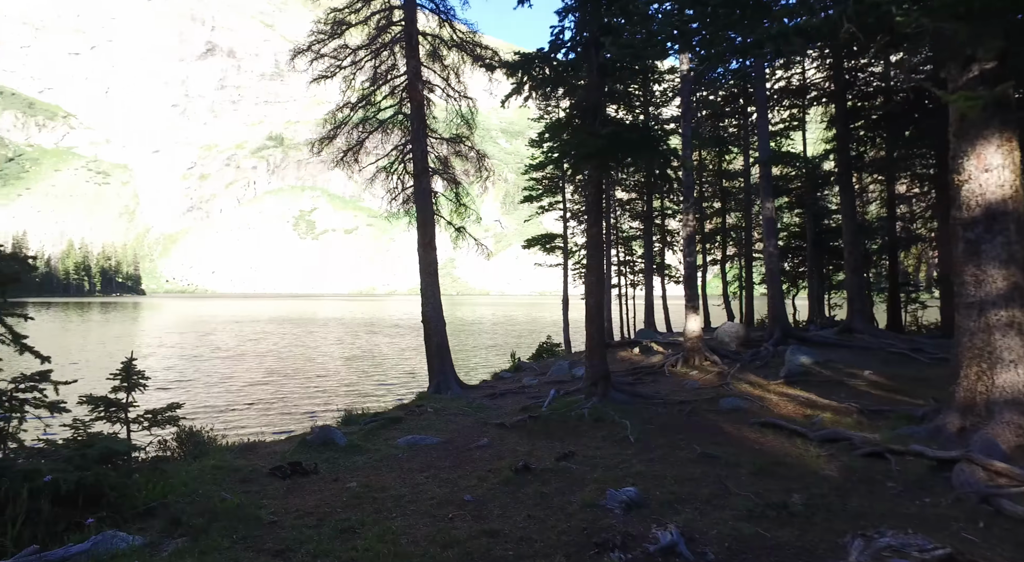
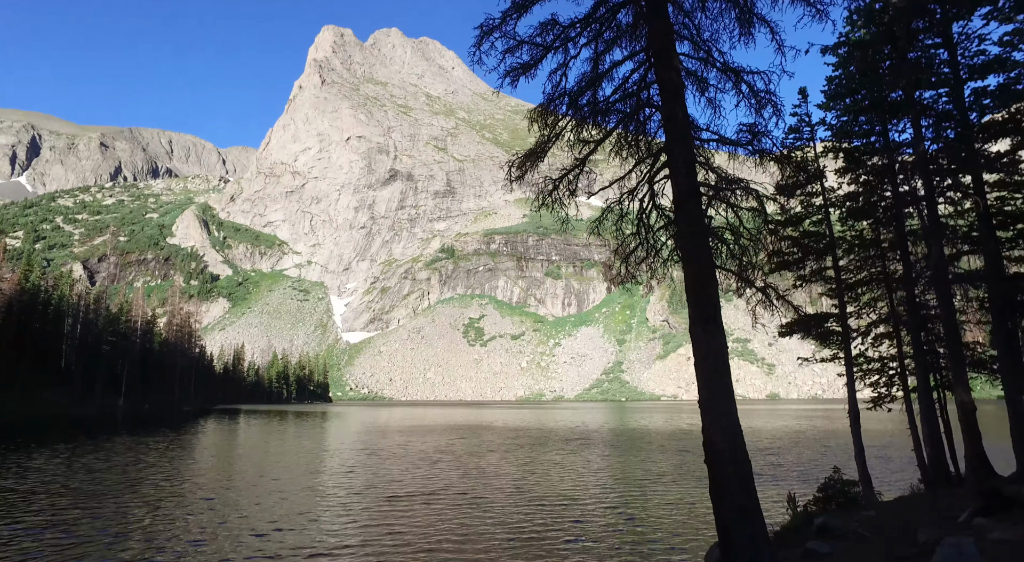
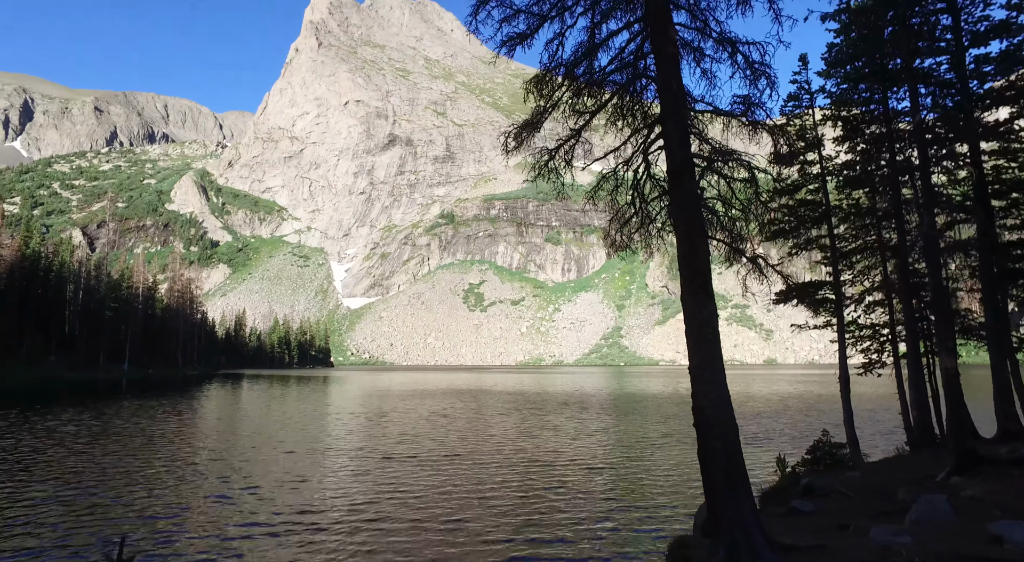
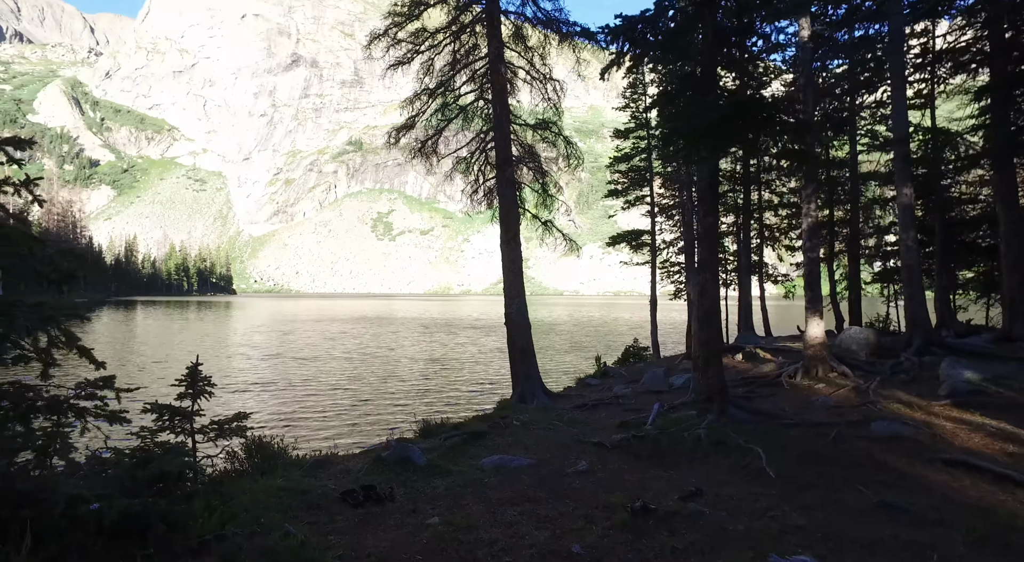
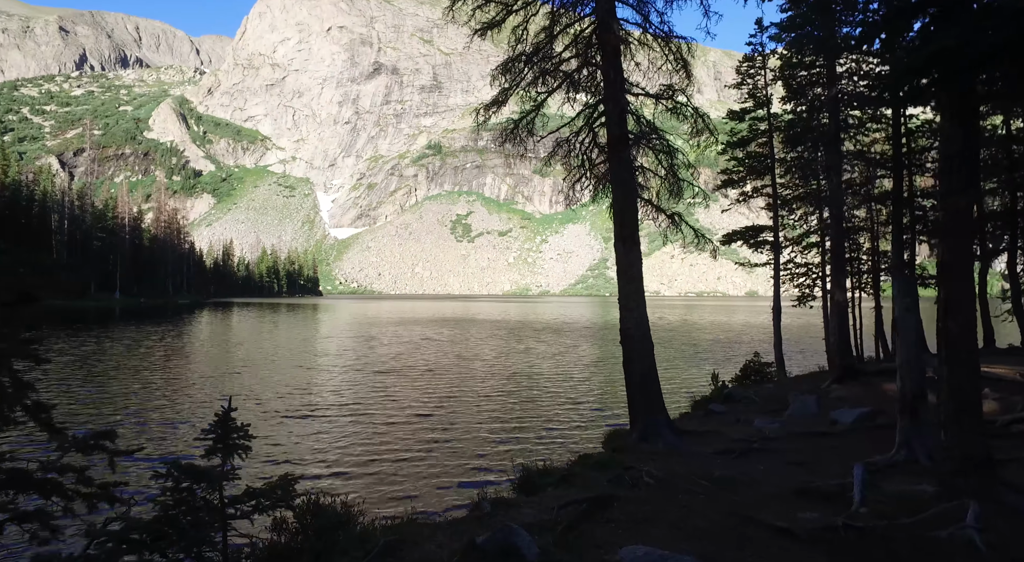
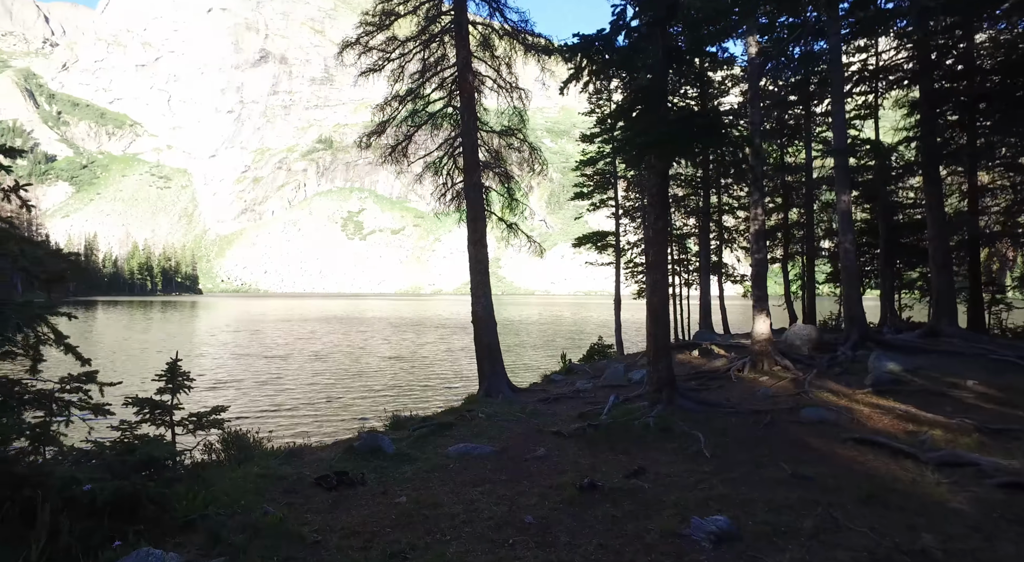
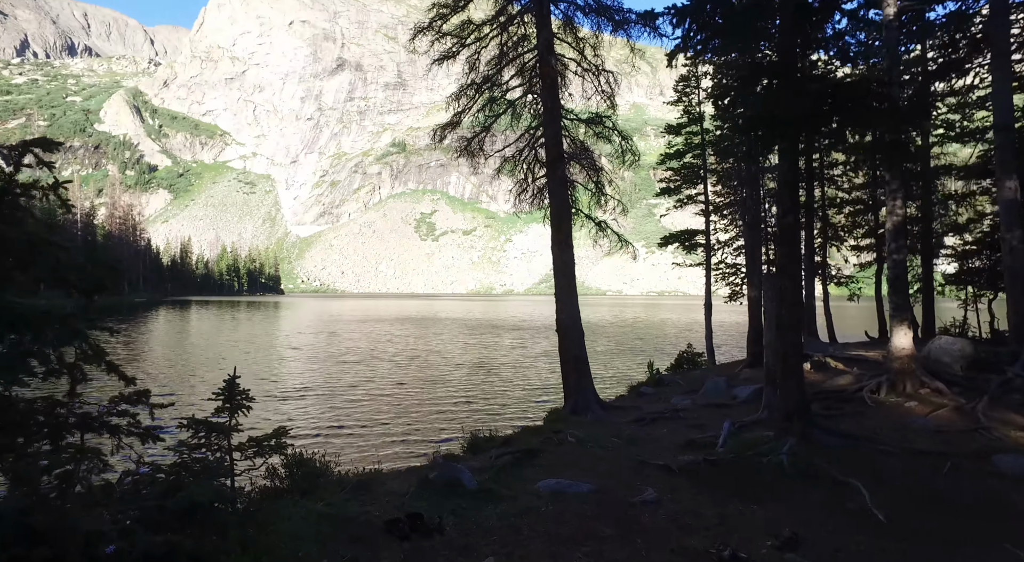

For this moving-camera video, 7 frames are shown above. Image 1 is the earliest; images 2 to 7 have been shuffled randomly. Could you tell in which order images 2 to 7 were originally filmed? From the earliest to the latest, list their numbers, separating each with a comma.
6, 4, 7, 5, 3, 2
